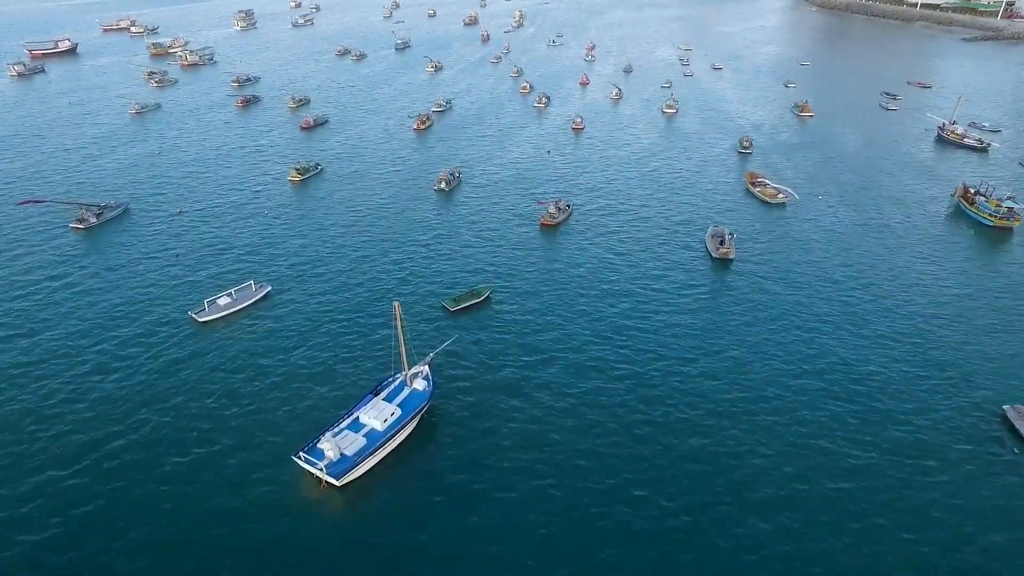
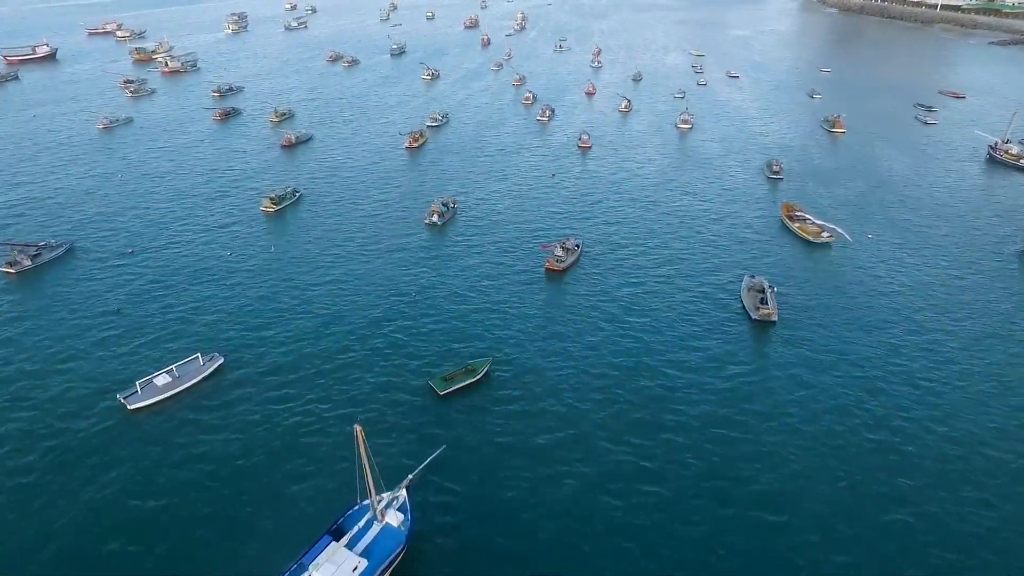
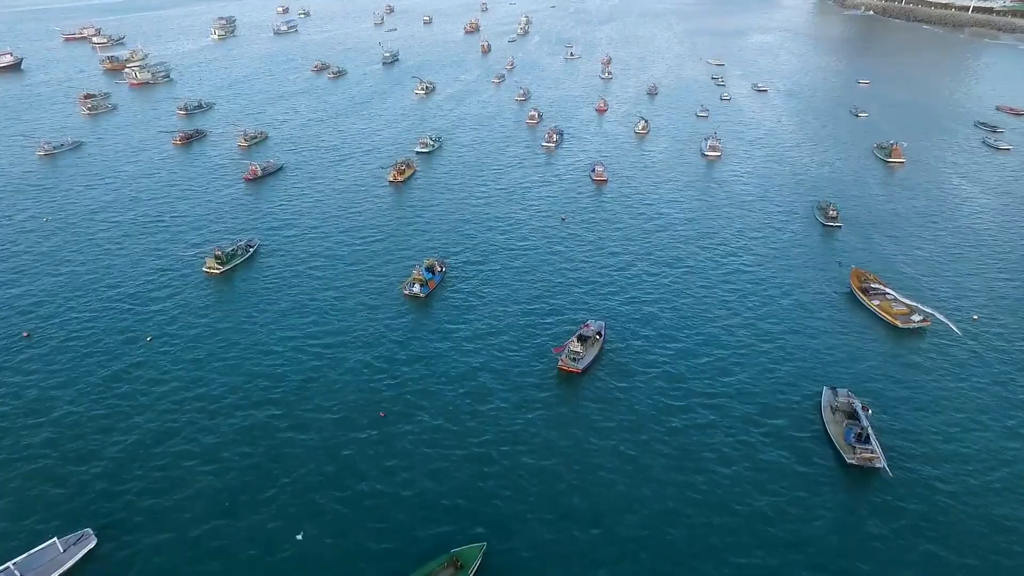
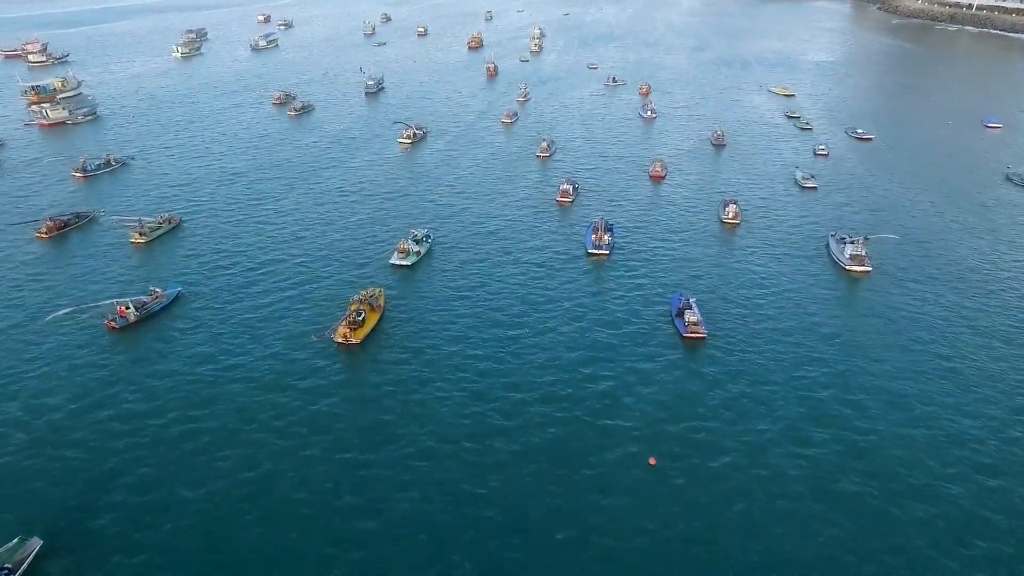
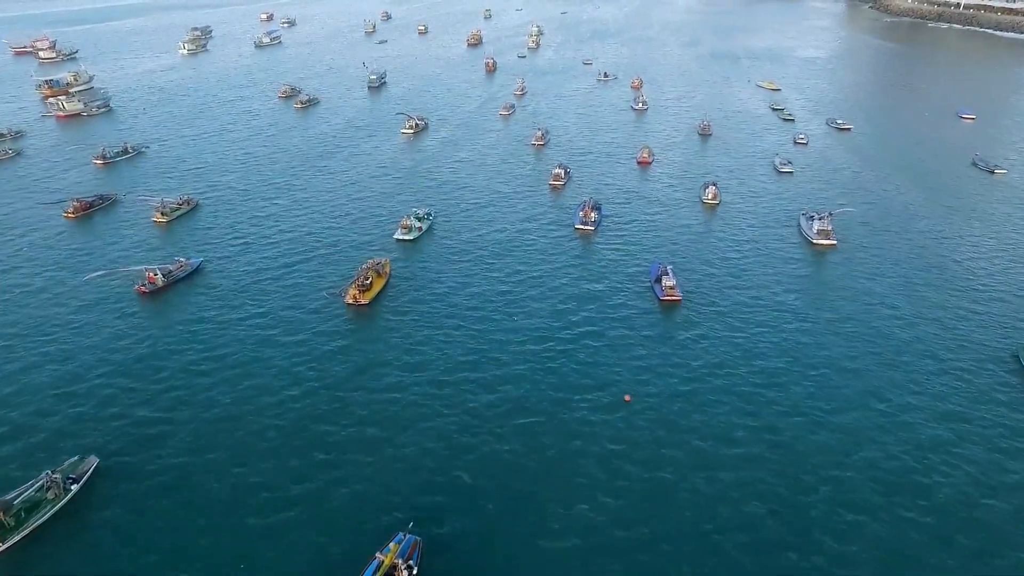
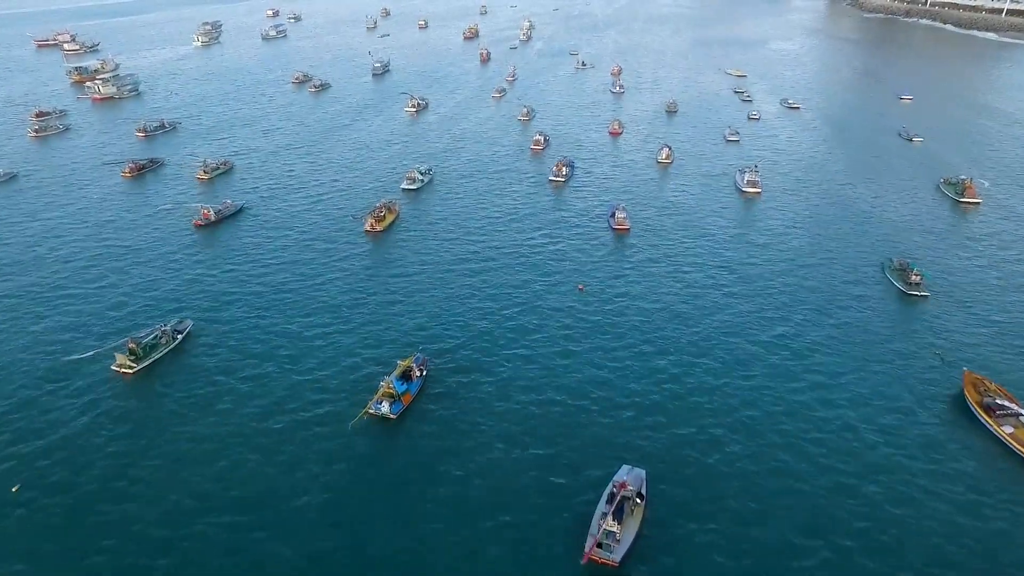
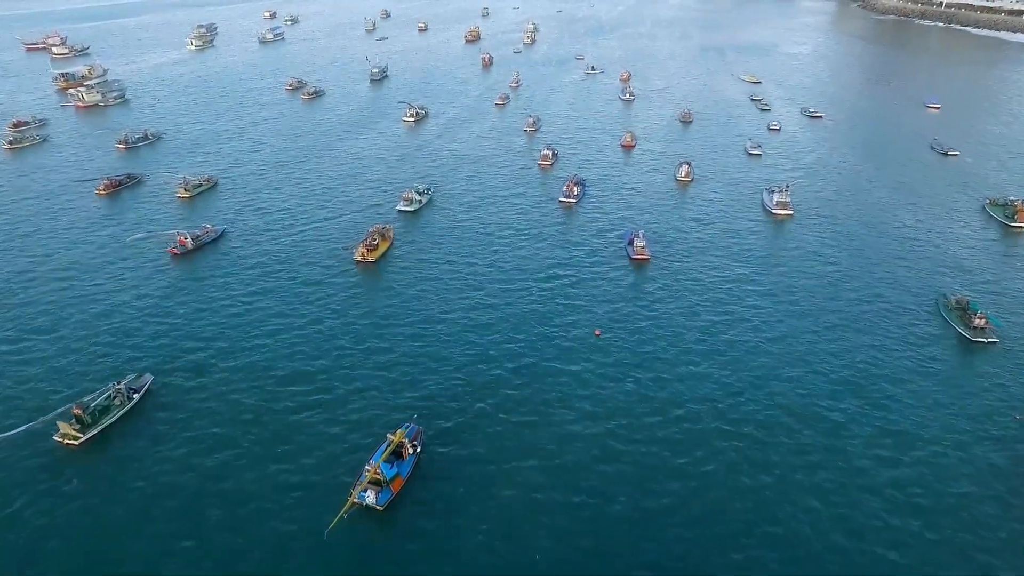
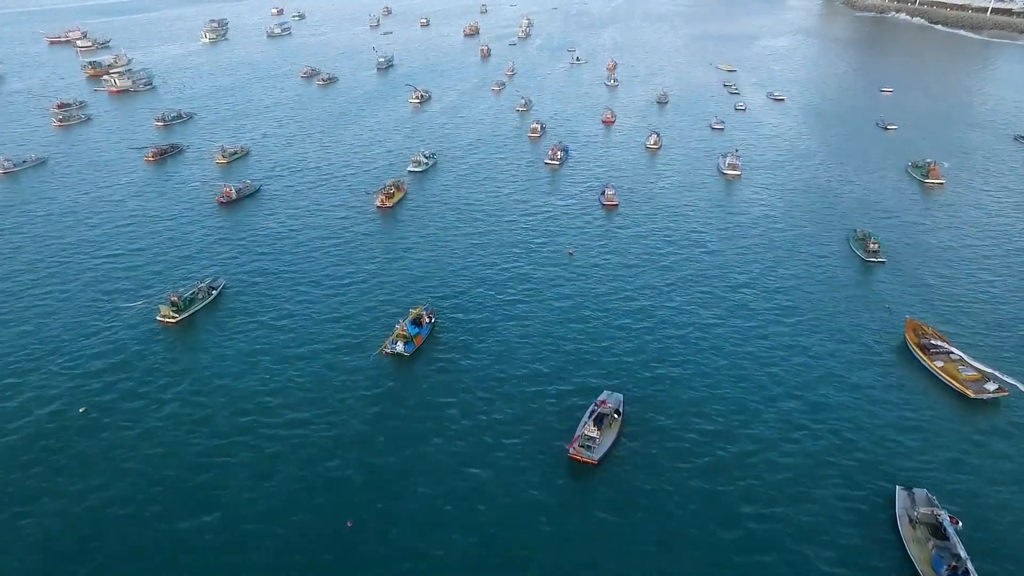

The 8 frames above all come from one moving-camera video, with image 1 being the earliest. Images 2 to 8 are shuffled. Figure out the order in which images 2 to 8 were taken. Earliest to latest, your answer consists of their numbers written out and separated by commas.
2, 3, 8, 6, 7, 5, 4
